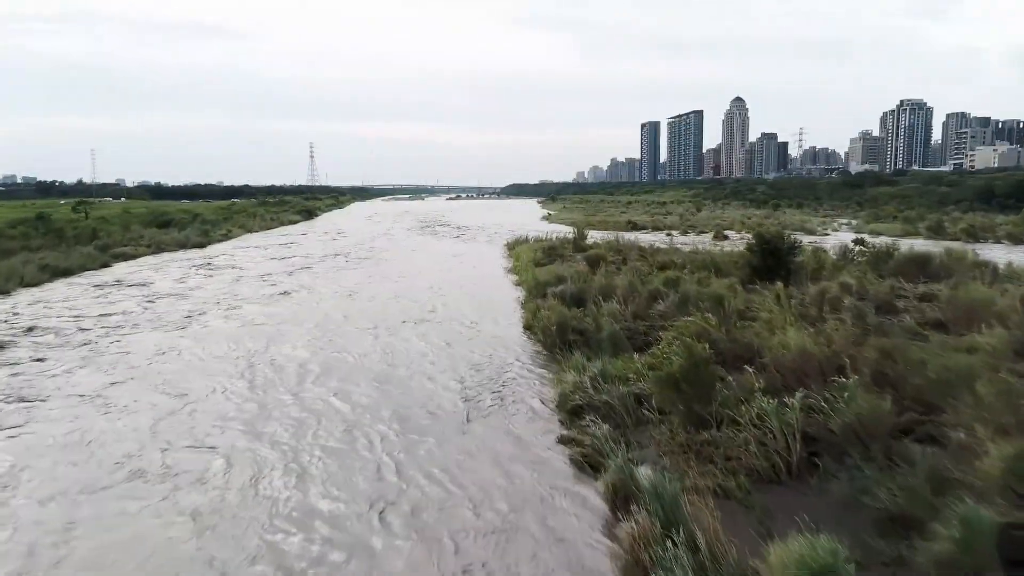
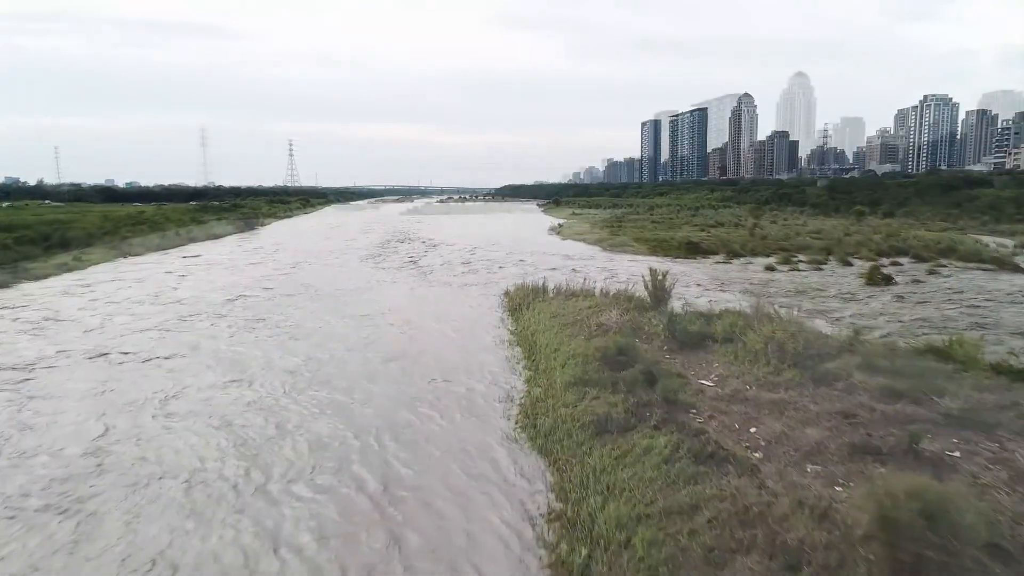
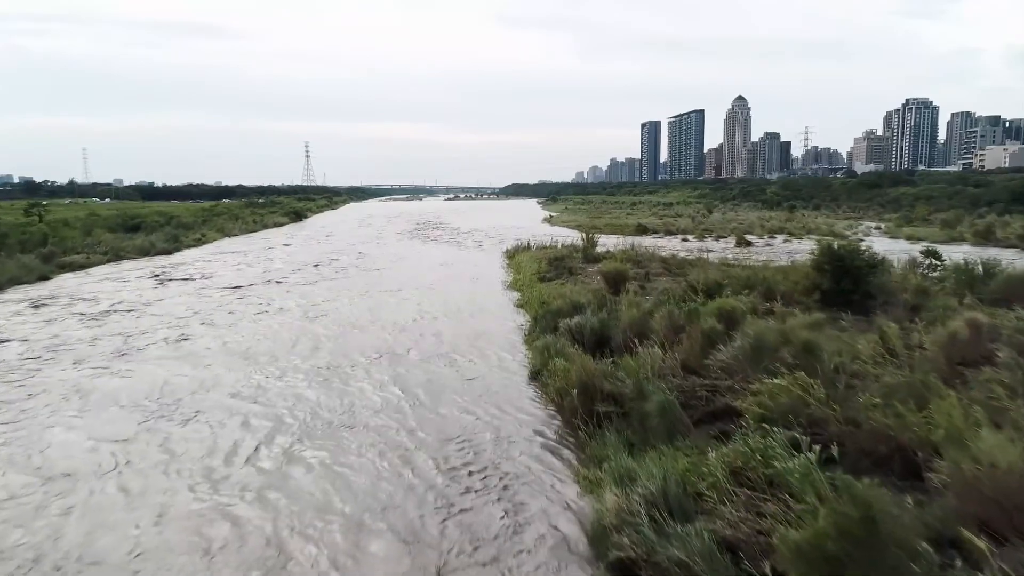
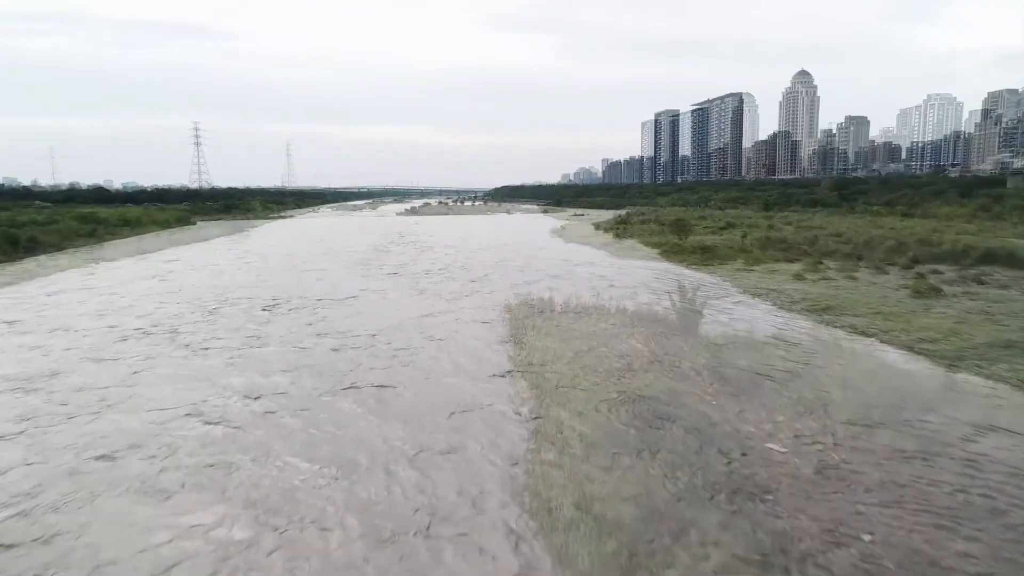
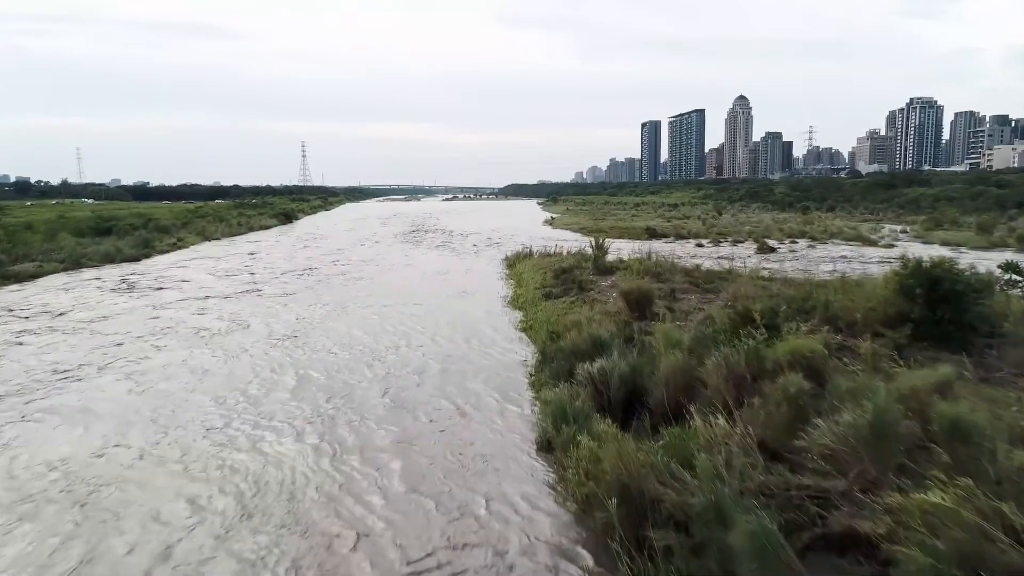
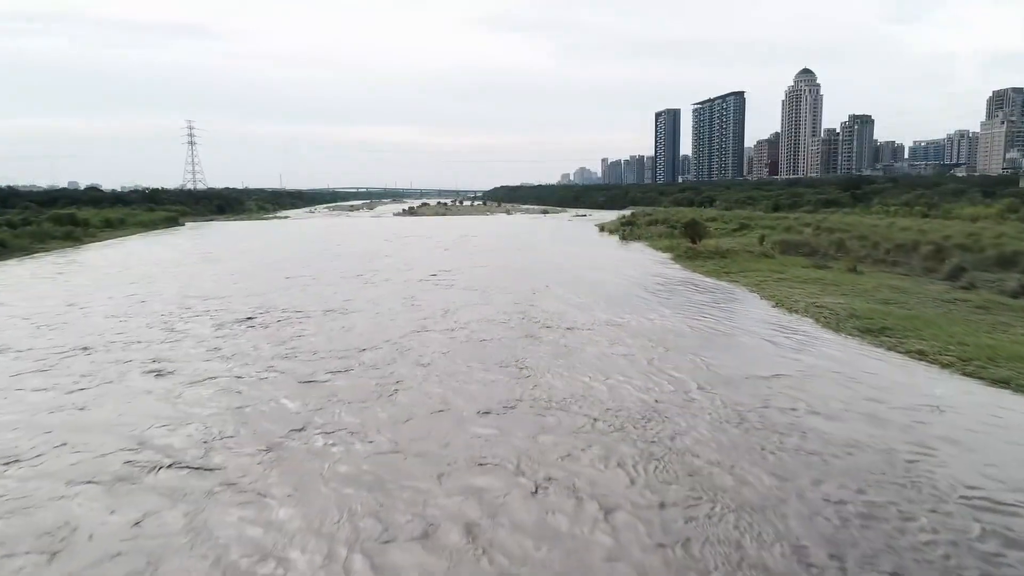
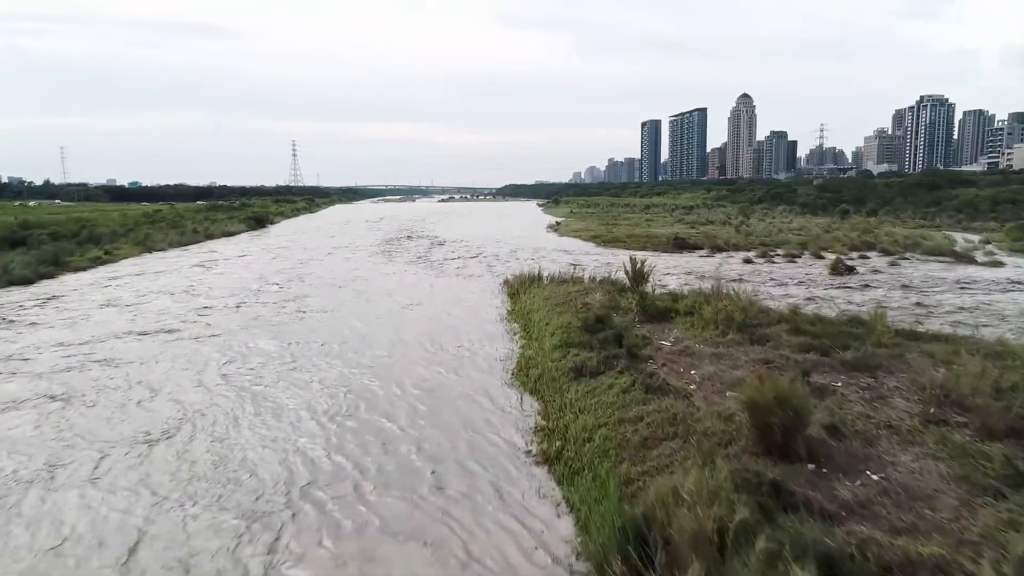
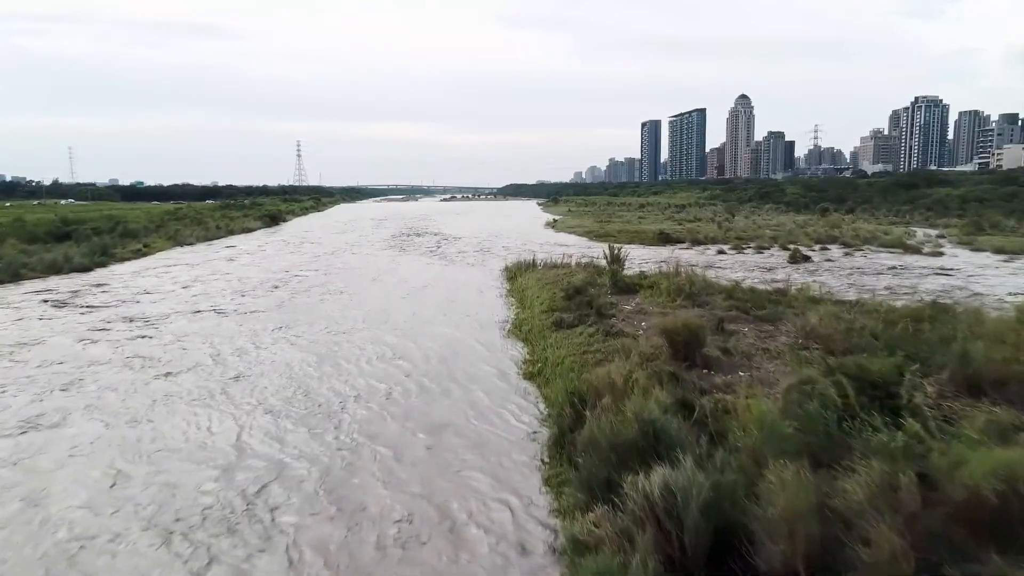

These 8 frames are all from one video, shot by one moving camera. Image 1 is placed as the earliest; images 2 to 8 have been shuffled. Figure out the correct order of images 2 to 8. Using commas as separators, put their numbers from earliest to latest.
3, 5, 8, 7, 2, 4, 6
